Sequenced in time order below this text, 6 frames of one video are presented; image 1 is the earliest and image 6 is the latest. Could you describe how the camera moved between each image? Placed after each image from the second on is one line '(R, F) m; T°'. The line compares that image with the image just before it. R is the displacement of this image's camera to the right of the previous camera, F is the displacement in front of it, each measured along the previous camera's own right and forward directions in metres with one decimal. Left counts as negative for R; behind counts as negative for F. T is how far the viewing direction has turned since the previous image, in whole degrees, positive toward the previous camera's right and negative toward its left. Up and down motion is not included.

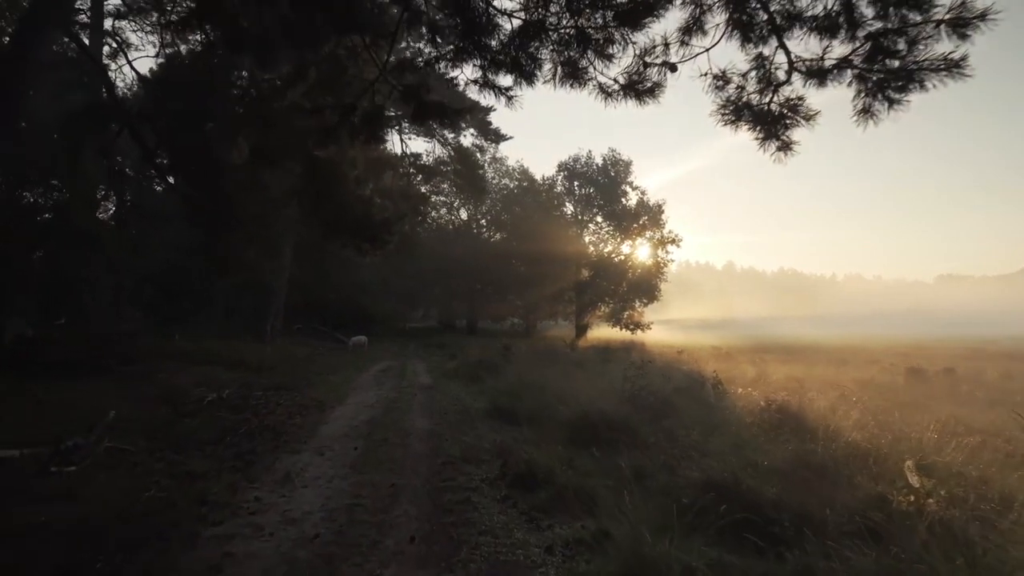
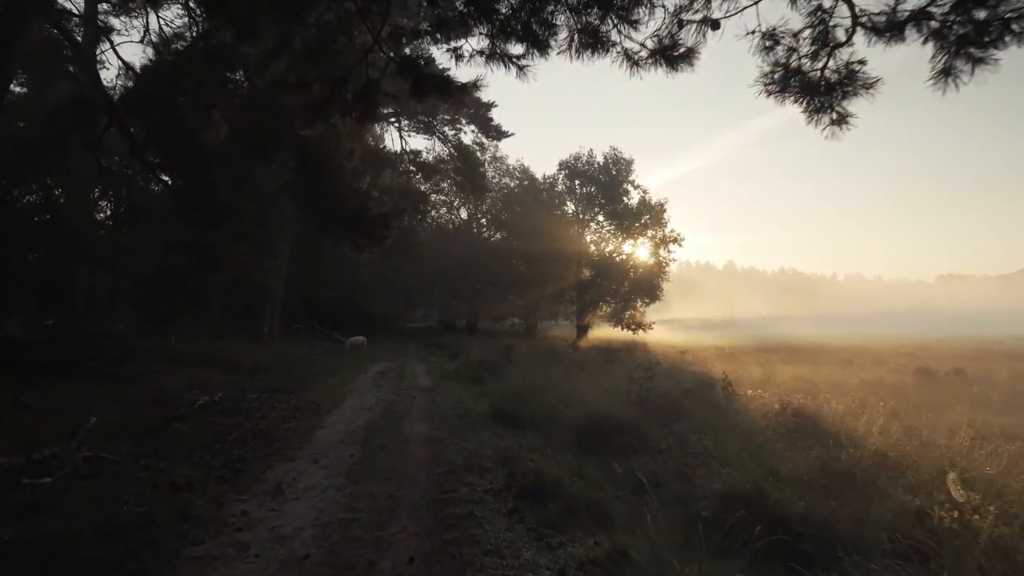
(-0.1, +0.5) m; 0°
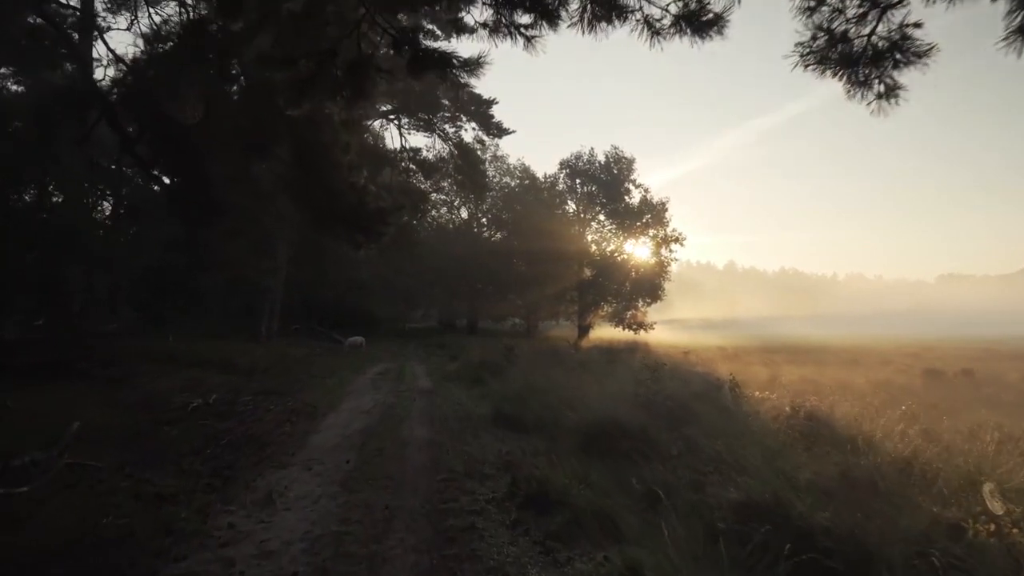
(0.0, +0.4) m; 0°
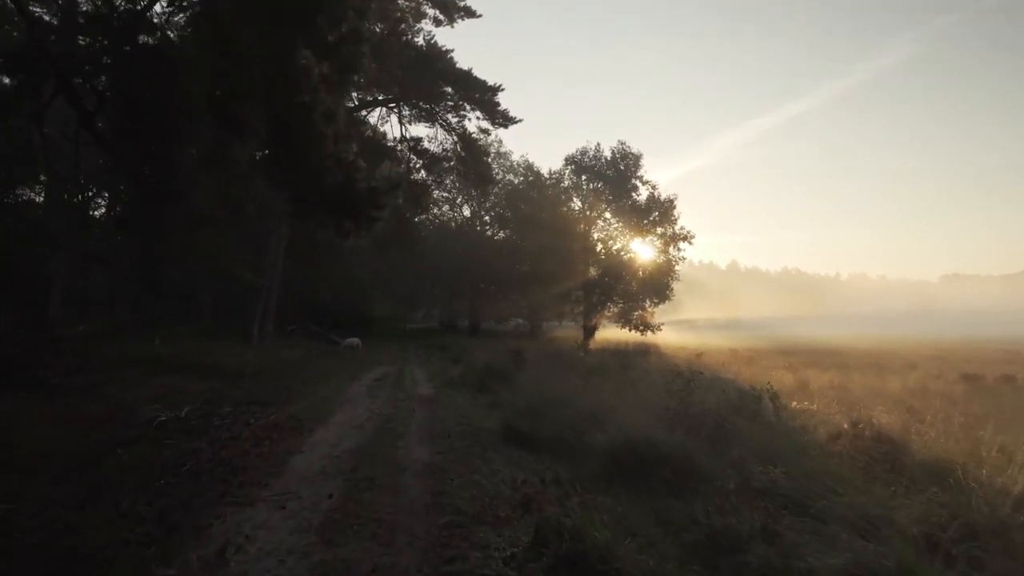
(-0.2, +1.6) m; 0°
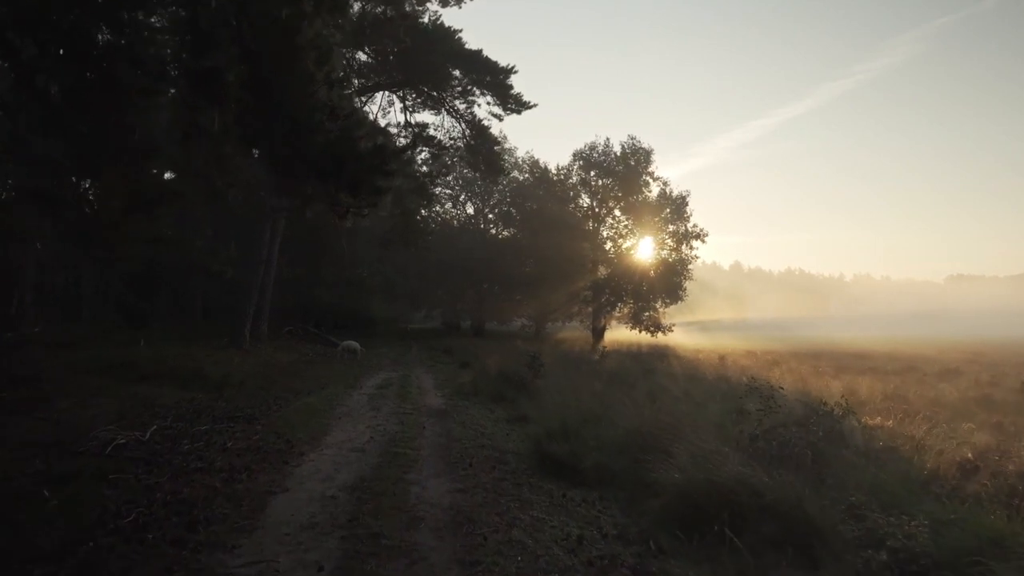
(-0.5, +2.1) m; 0°
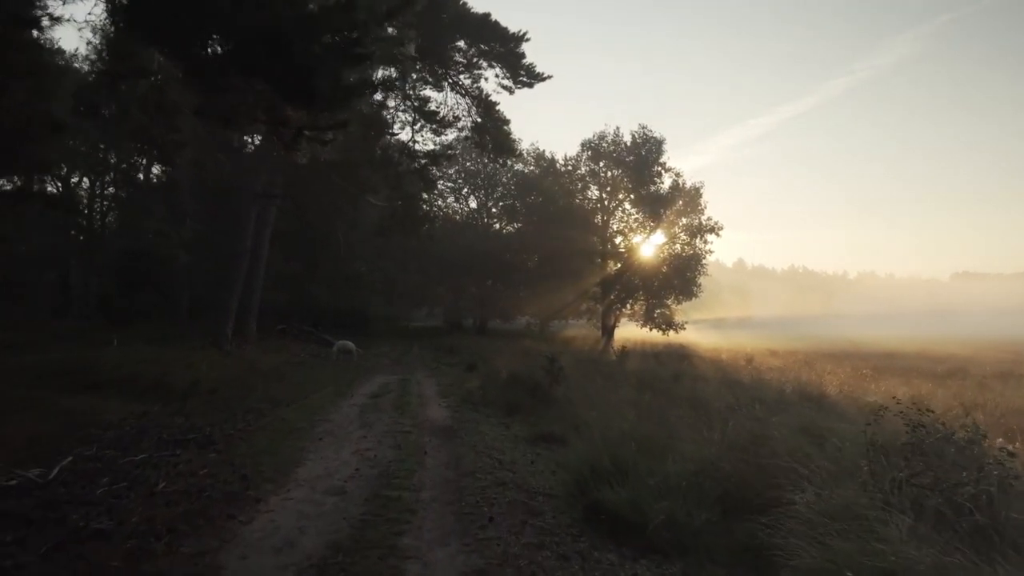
(-0.4, +2.6) m; 0°
